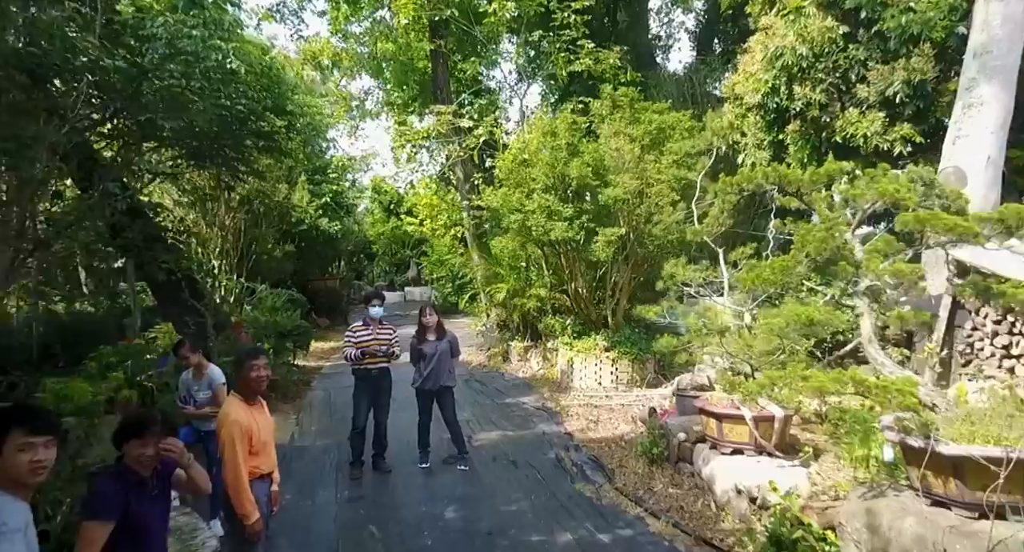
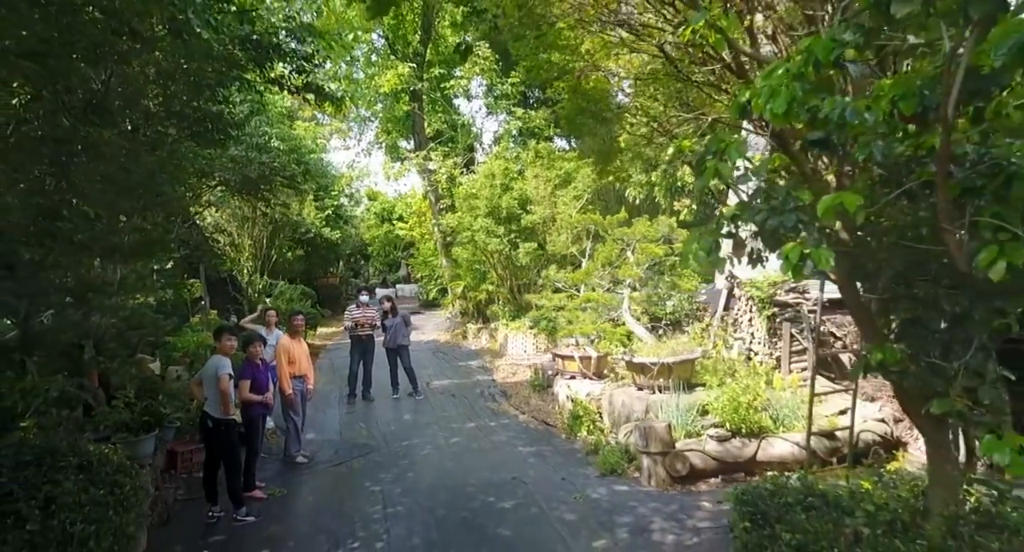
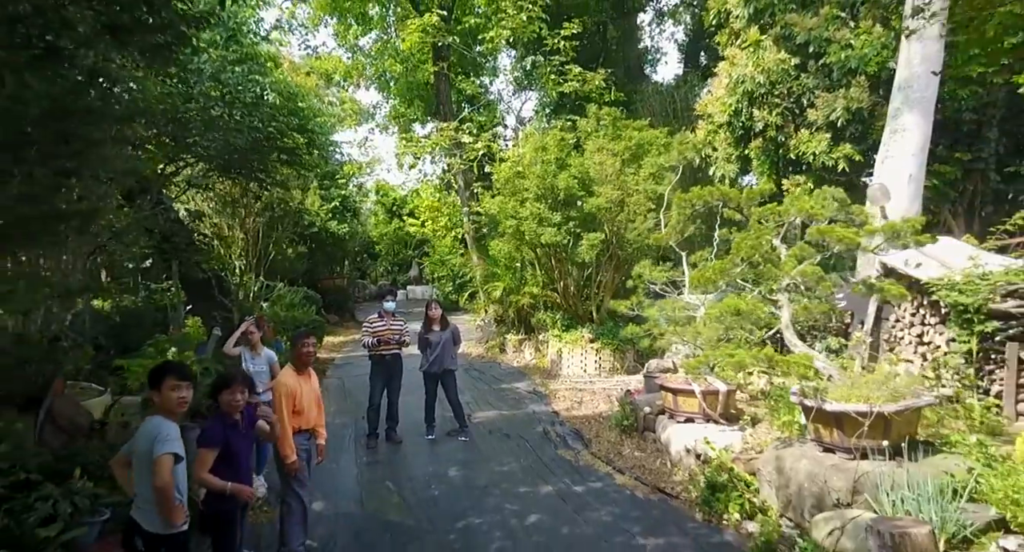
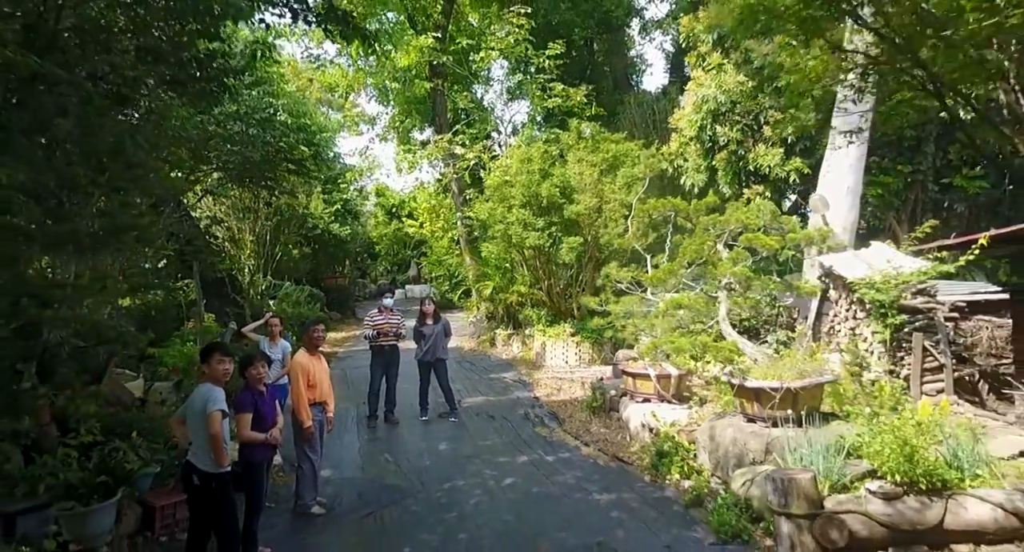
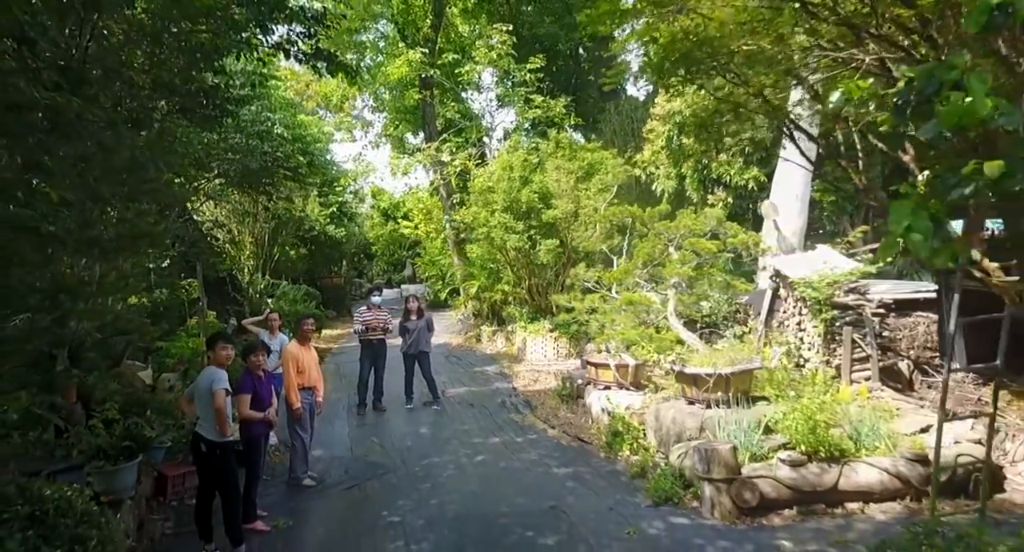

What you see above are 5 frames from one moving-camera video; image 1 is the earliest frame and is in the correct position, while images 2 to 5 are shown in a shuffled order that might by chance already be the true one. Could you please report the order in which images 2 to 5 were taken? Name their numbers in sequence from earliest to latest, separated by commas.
3, 4, 5, 2
